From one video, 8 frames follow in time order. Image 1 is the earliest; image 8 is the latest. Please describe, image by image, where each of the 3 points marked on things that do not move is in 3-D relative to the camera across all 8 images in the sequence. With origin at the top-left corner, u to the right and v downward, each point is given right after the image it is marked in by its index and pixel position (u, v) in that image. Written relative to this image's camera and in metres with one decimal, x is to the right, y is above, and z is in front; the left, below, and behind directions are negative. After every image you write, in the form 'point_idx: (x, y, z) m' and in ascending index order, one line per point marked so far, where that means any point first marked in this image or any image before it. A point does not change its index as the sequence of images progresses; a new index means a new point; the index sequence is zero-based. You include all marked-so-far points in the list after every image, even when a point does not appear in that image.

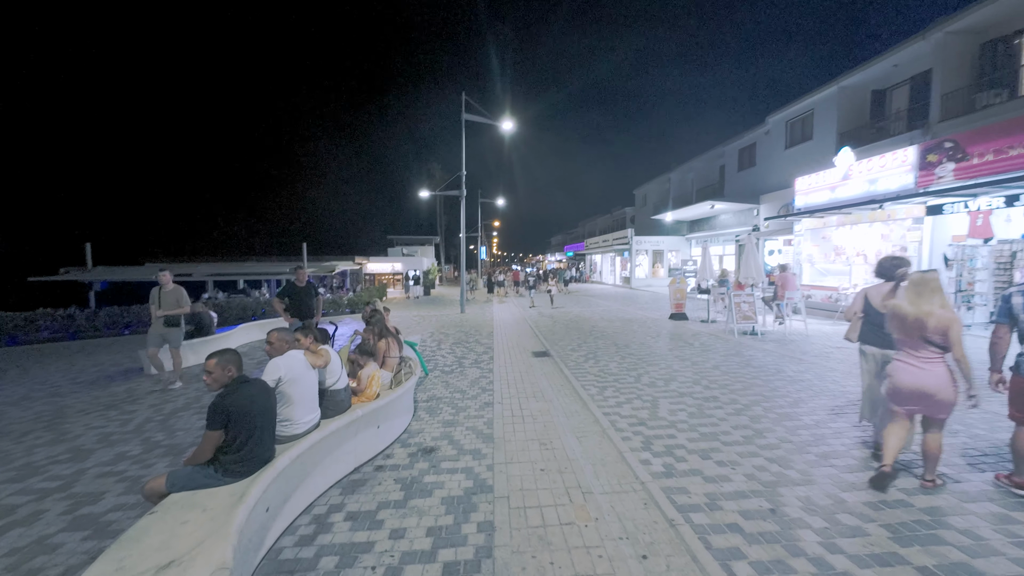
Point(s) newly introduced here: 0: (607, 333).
0: (+3.1, -1.5, +12.6) m
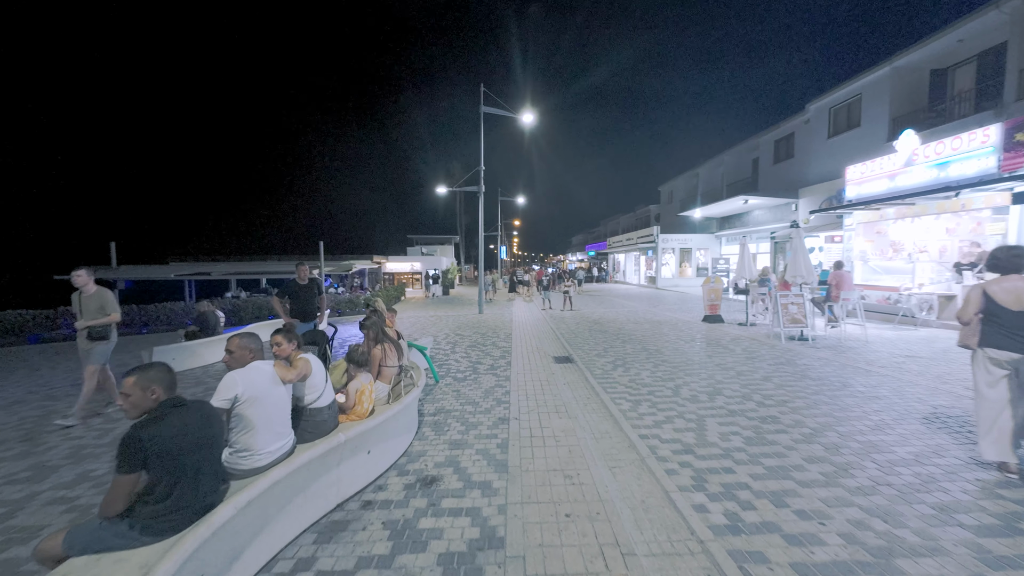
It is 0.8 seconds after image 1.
0: (+3.7, -1.4, +11.6) m
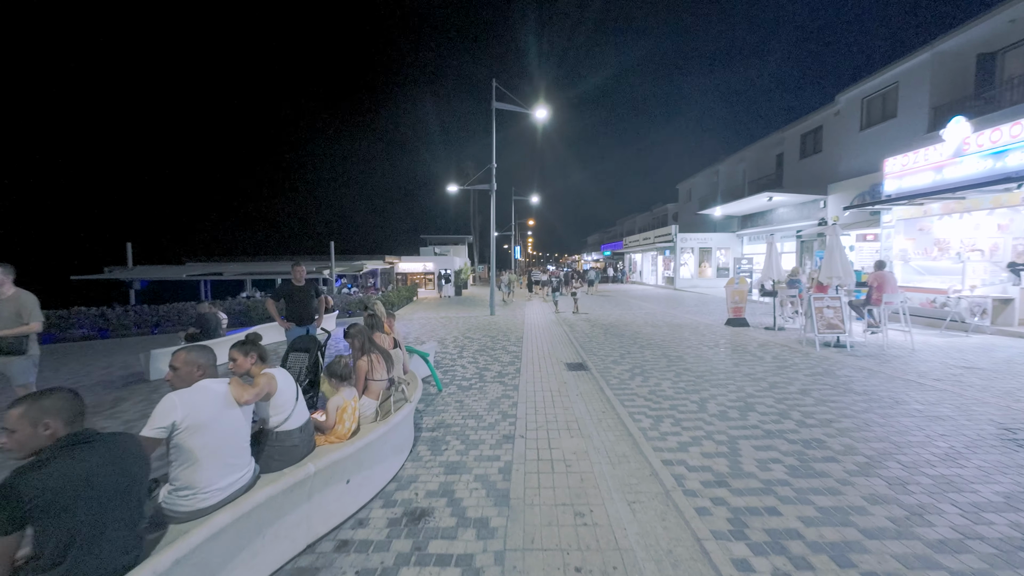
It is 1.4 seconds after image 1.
0: (+4.0, -1.5, +10.9) m
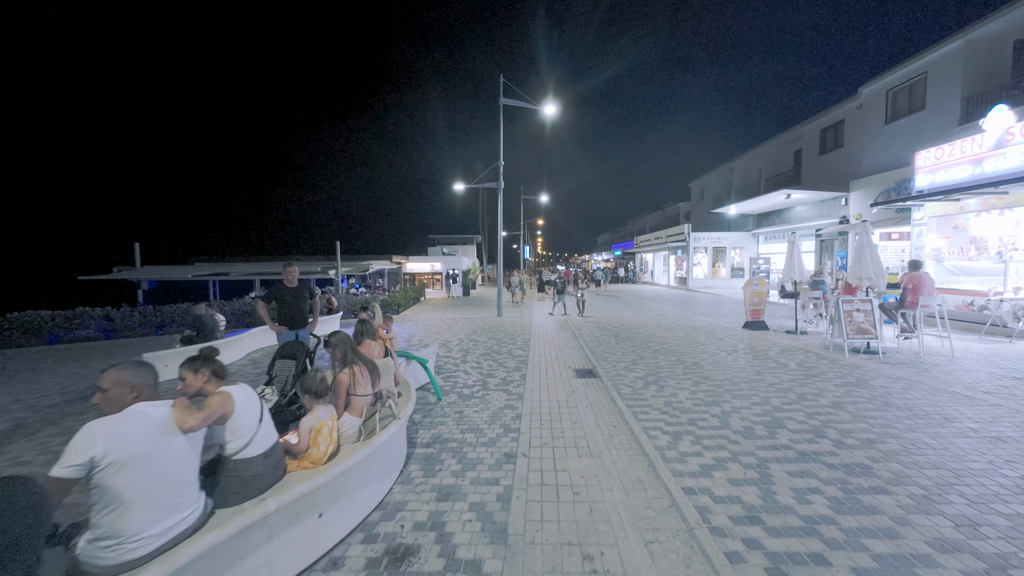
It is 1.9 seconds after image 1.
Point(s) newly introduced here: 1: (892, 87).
0: (+4.2, -1.5, +10.3) m
1: (+18.1, +9.6, +18.6) m
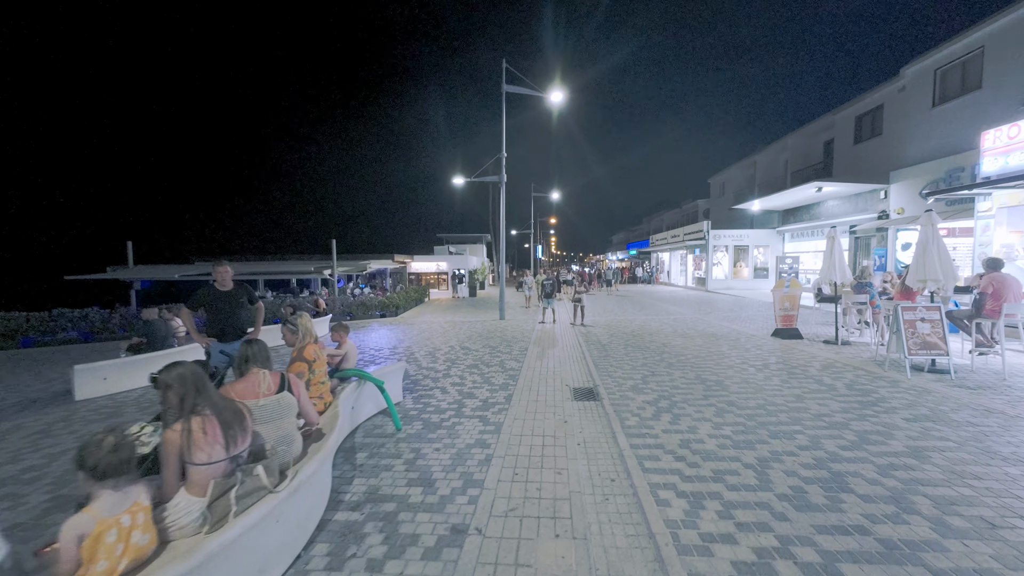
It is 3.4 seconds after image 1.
0: (+4.0, -1.6, +8.9) m
1: (+18.3, +9.5, +16.6) m
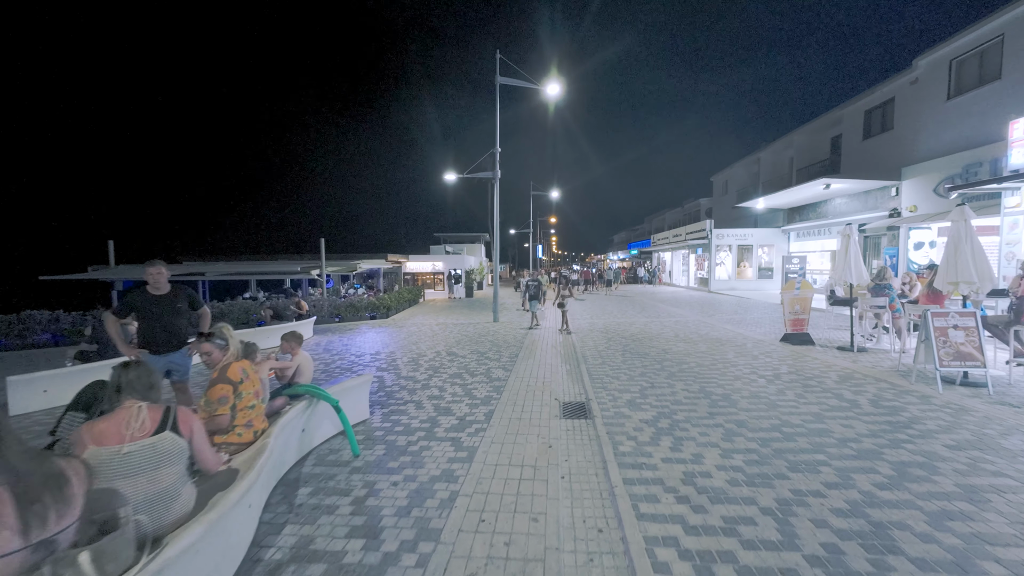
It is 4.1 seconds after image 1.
0: (+3.7, -1.6, +8.2) m
1: (+18.0, +9.4, +15.8) m
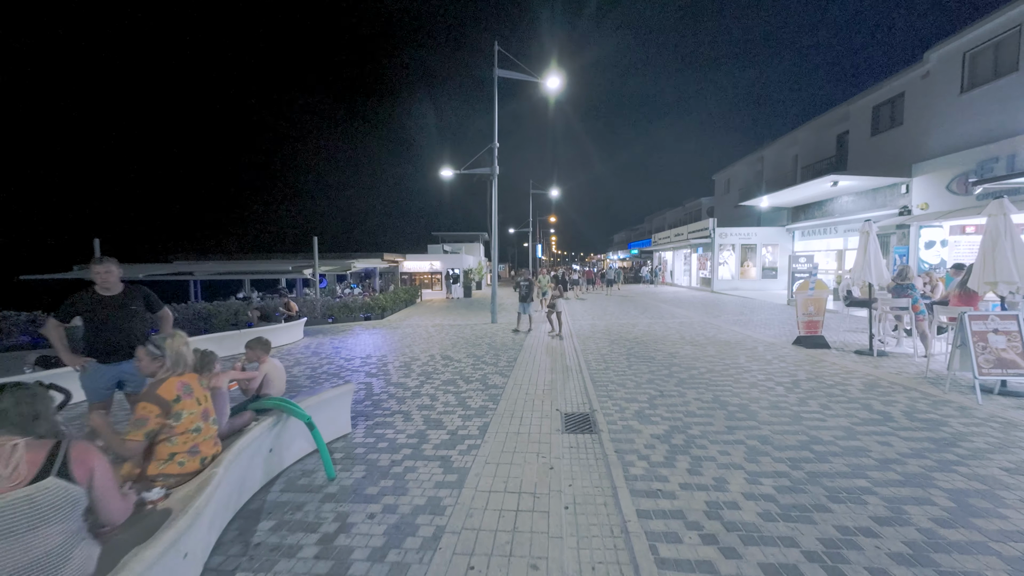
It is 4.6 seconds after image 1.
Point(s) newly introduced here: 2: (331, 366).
0: (+3.7, -1.6, +7.6) m
1: (+18.0, +9.4, +15.3) m
2: (-4.2, -1.8, +9.1) m
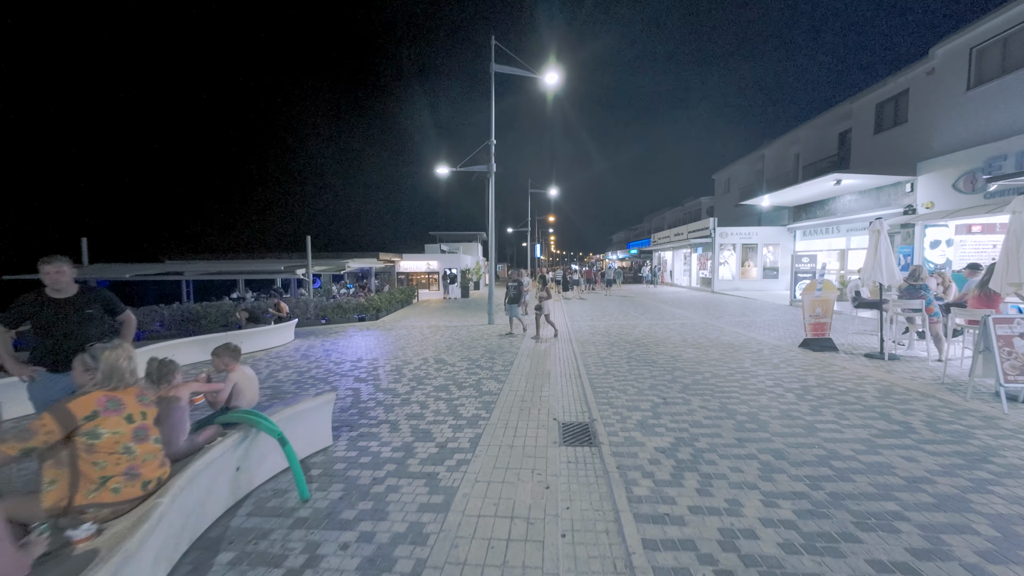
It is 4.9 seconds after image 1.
0: (+3.6, -1.7, +7.3) m
1: (+17.9, +9.4, +15.0) m
2: (-4.3, -1.8, +8.7) m
